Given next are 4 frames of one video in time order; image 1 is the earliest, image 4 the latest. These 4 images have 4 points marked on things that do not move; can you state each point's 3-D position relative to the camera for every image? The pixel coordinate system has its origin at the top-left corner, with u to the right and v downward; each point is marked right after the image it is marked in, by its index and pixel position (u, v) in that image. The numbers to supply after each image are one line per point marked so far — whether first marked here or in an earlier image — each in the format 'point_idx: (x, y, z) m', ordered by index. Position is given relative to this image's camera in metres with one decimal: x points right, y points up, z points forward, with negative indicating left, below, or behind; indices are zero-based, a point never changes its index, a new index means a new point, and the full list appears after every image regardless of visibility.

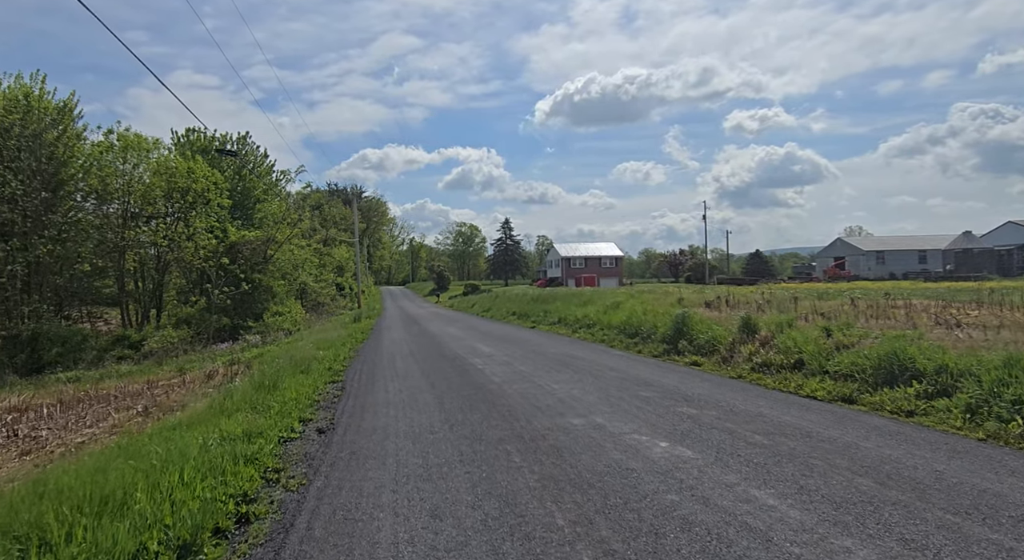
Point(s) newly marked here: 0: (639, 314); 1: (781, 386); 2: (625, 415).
0: (+3.4, -0.9, +18.2) m
1: (+3.7, -1.4, +9.2) m
2: (+1.2, -1.4, +6.9) m
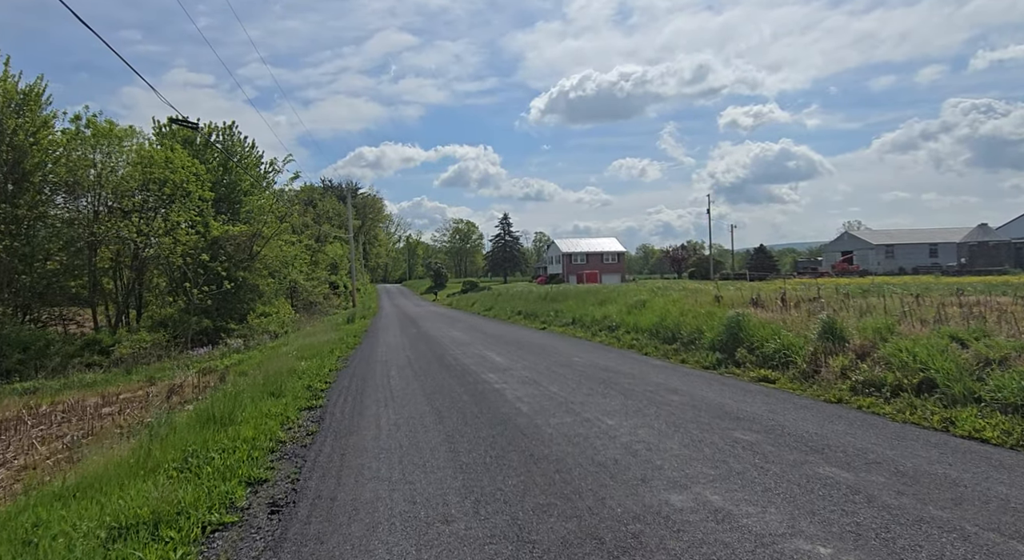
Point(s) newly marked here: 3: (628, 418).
0: (+3.7, -0.8, +15.7) m
1: (+4.0, -1.4, +6.7) m
2: (+1.5, -1.3, +4.4) m
3: (+1.2, -1.4, +6.7) m
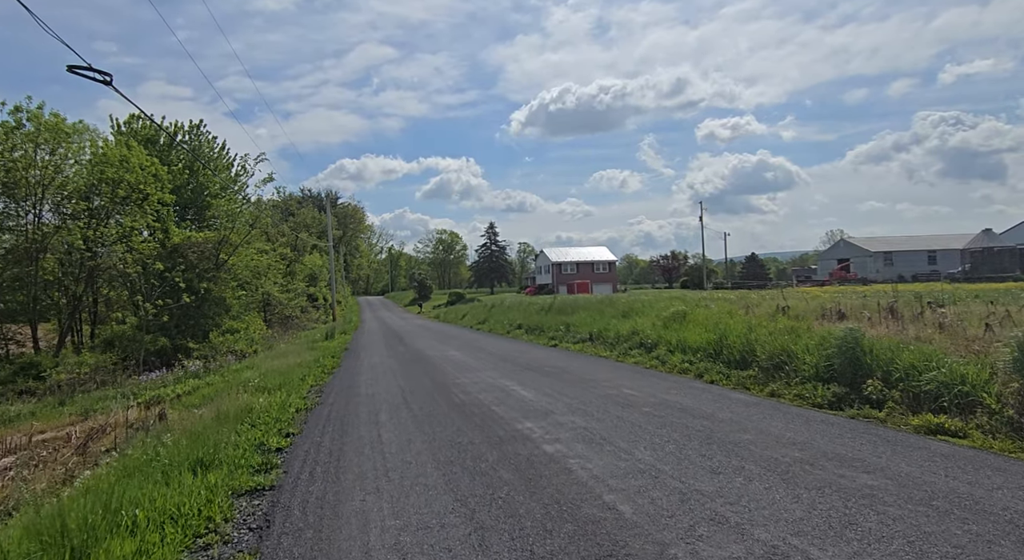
0: (+4.1, -0.9, +12.5) m
1: (+4.6, -1.3, +3.5) m
2: (+2.2, -1.3, +1.1) m
3: (+1.8, -1.3, +3.4) m
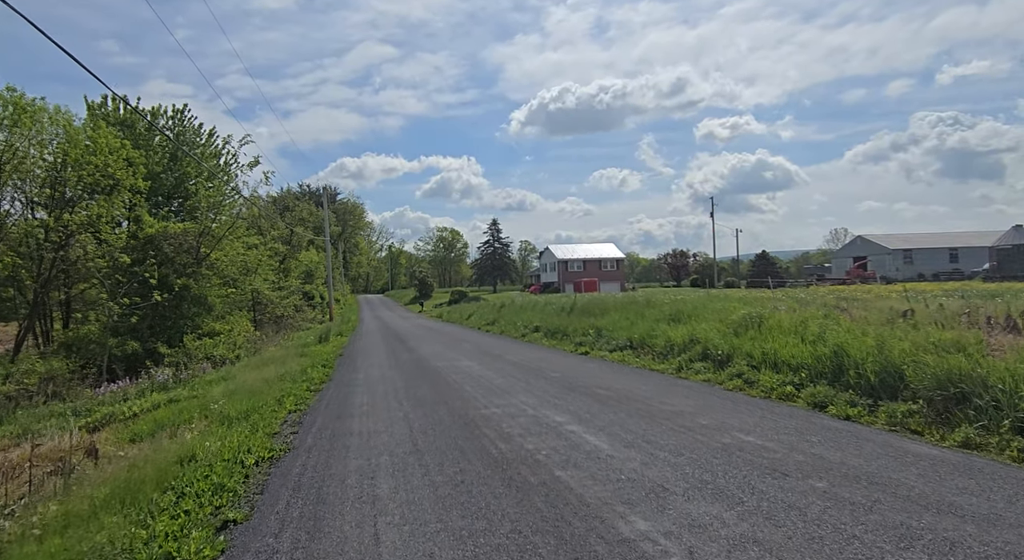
0: (+4.7, -0.9, +9.3) m
1: (+5.2, -1.3, +0.3) m
2: (+2.8, -1.2, -2.1) m
3: (+2.4, -1.3, +0.2) m
